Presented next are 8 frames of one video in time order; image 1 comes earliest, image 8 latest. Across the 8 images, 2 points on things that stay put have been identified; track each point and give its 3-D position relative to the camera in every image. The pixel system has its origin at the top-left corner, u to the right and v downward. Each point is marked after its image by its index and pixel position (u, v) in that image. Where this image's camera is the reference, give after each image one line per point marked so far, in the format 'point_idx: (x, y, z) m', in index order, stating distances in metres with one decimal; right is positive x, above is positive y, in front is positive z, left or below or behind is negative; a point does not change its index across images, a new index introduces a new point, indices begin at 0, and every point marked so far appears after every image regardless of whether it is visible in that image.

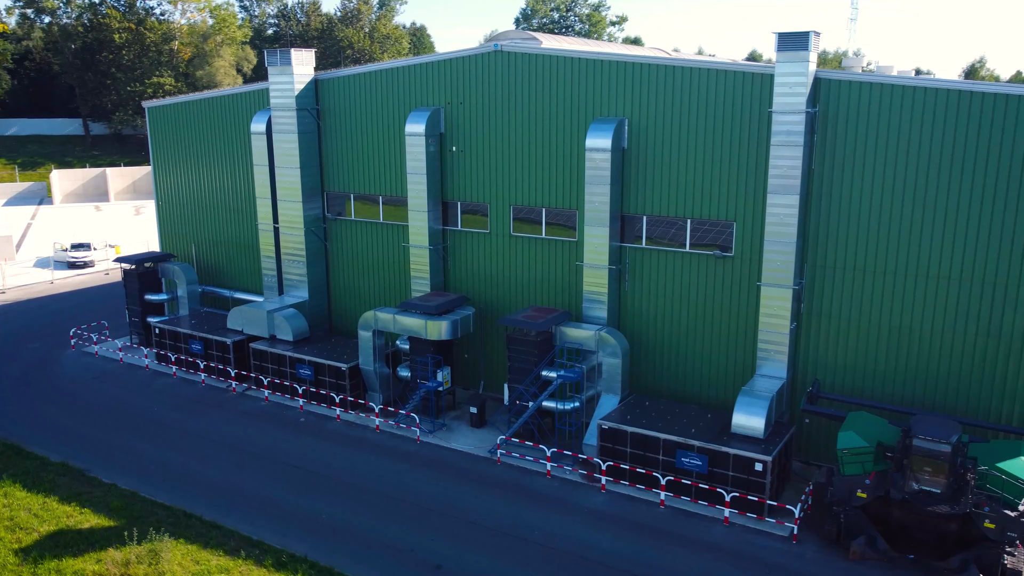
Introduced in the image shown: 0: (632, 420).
0: (+3.1, -3.4, +18.9) m
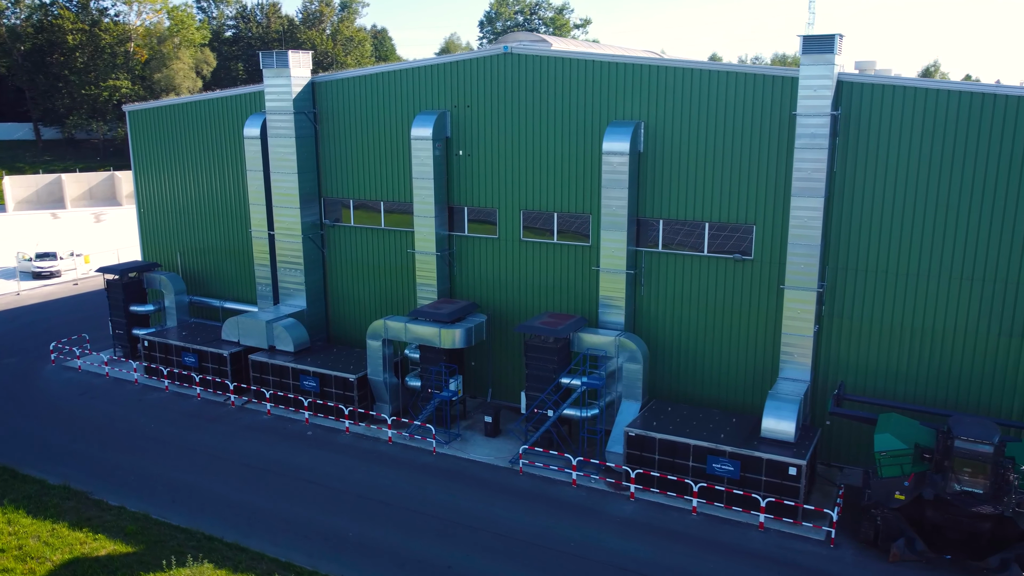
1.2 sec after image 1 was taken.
0: (+3.7, -3.5, +18.7) m
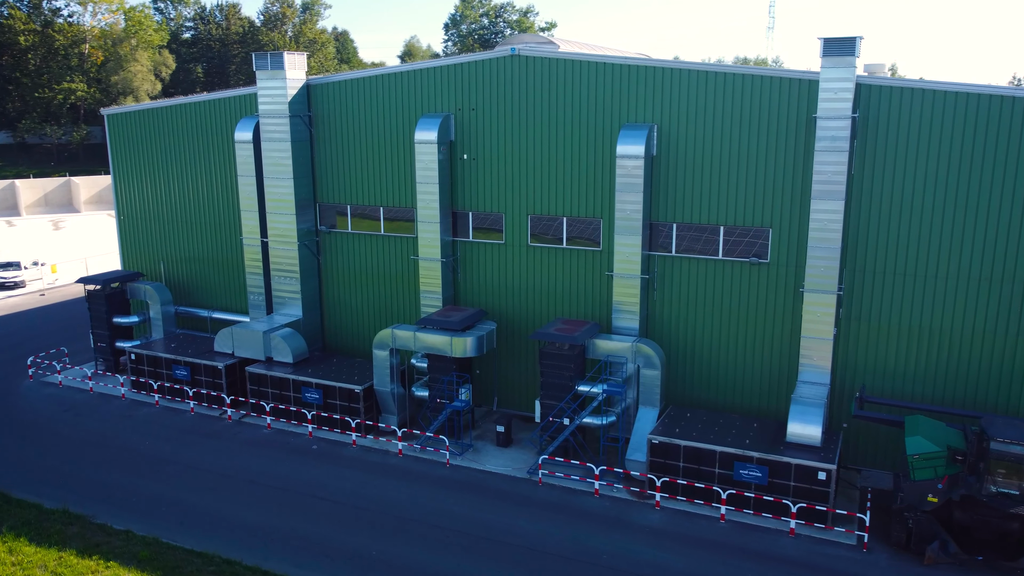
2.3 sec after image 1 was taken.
0: (+4.2, -3.6, +18.4) m
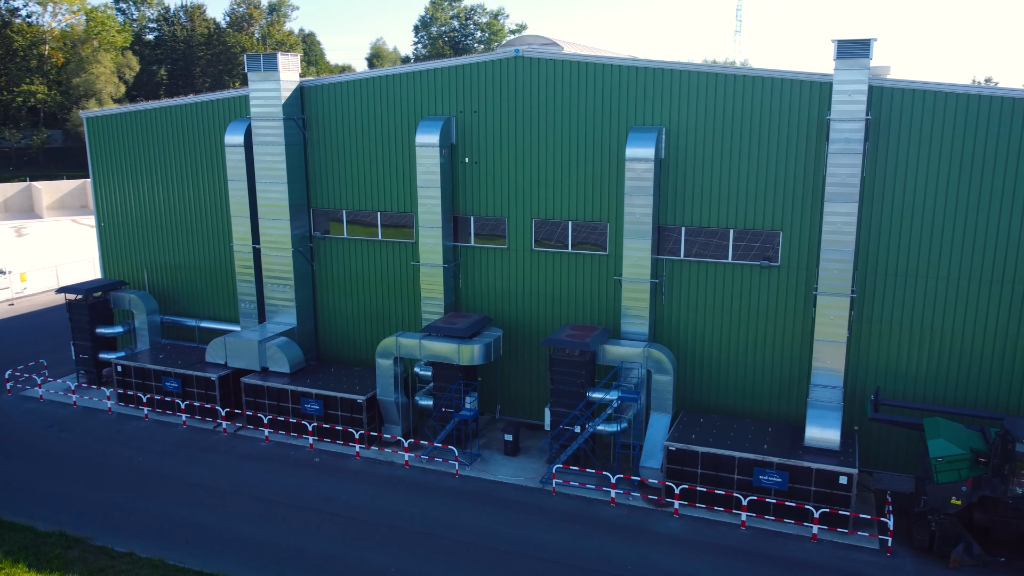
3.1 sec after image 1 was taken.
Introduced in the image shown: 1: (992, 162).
0: (+4.5, -3.7, +18.2) m
1: (+11.1, +2.9, +17.1) m
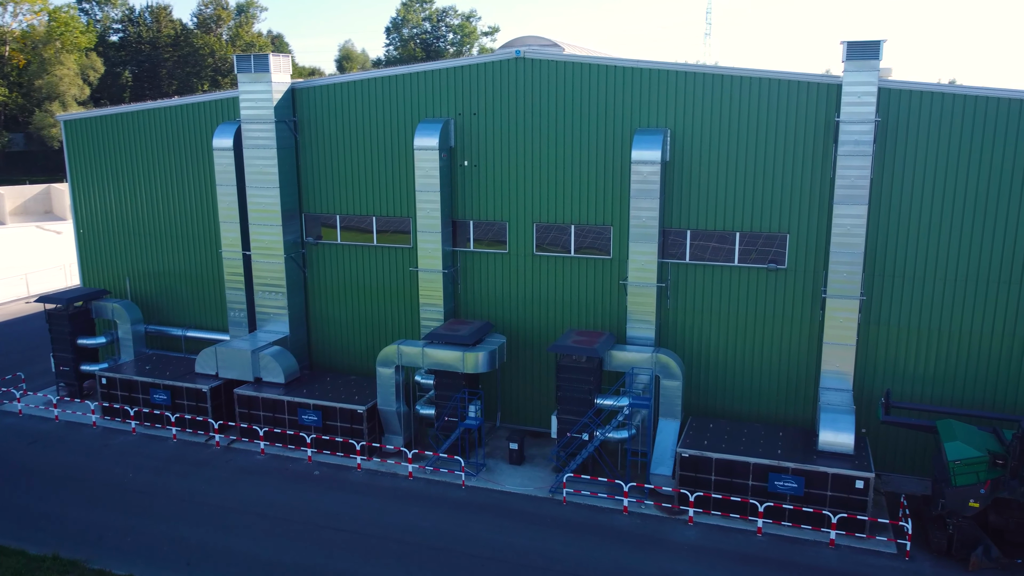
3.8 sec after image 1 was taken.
0: (+4.8, -3.8, +18.0) m
1: (+11.3, +2.9, +17.2) m
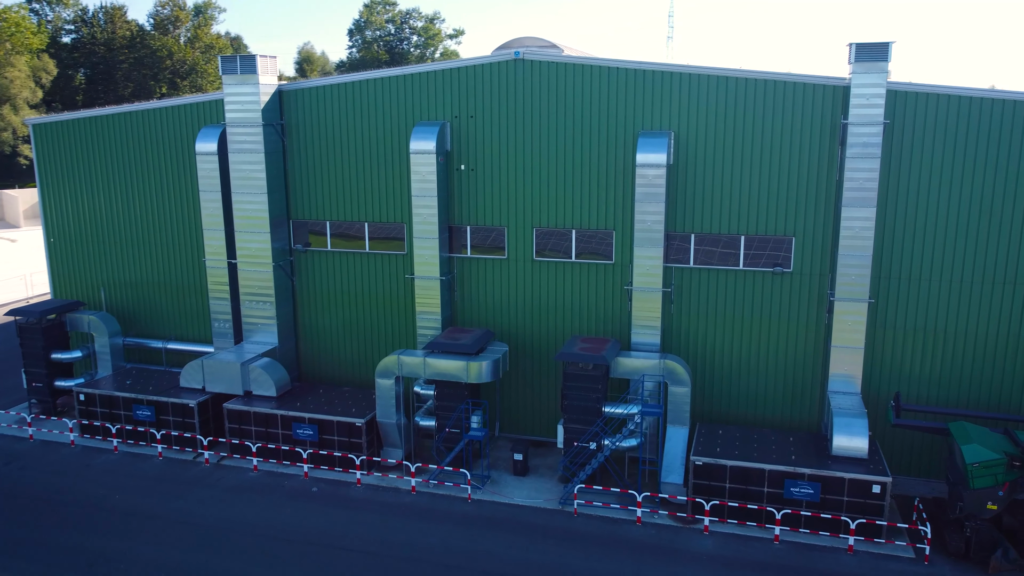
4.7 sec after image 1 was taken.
0: (+5.0, -3.9, +17.7) m
1: (+11.4, +2.9, +17.3) m
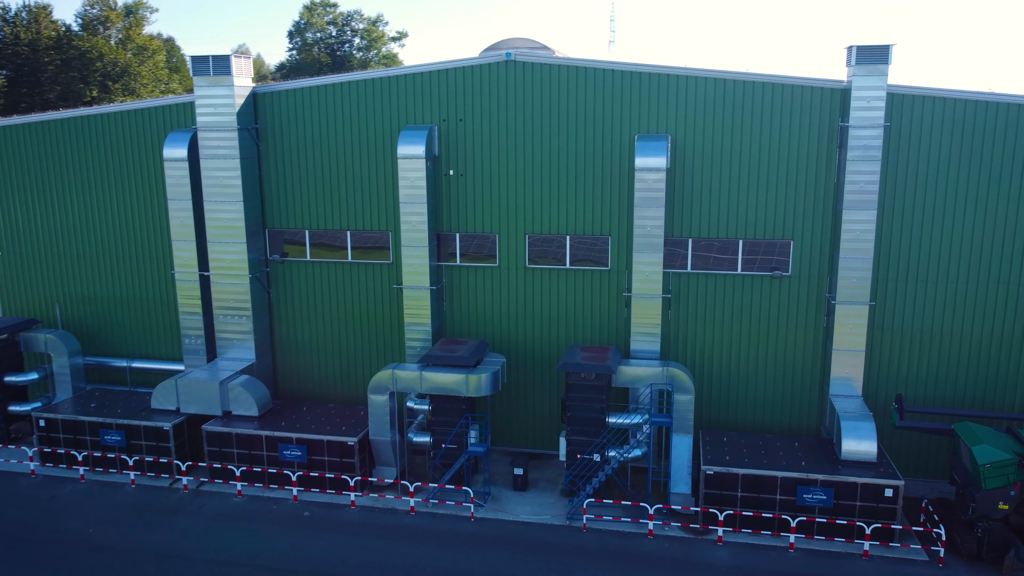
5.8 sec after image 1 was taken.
0: (+5.2, -4.1, +17.5) m
1: (+11.5, +2.9, +17.5) m
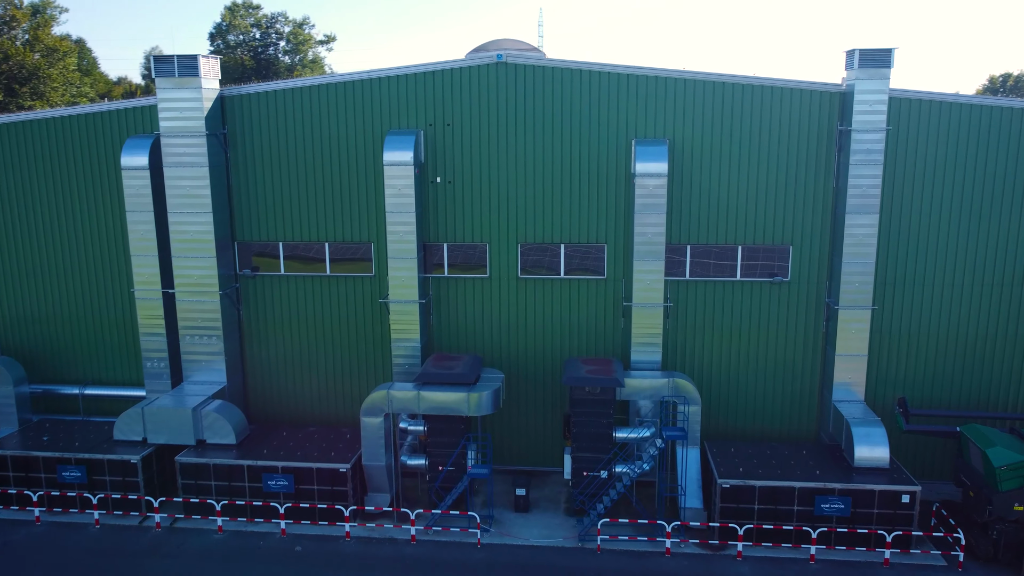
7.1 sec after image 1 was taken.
0: (+5.4, -4.2, +17.1) m
1: (+11.5, +2.8, +17.8) m
